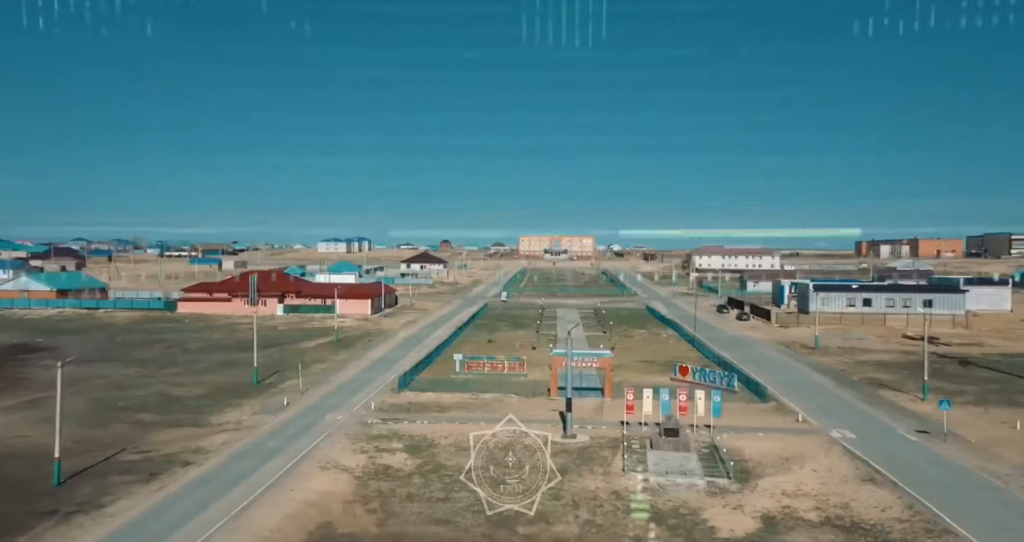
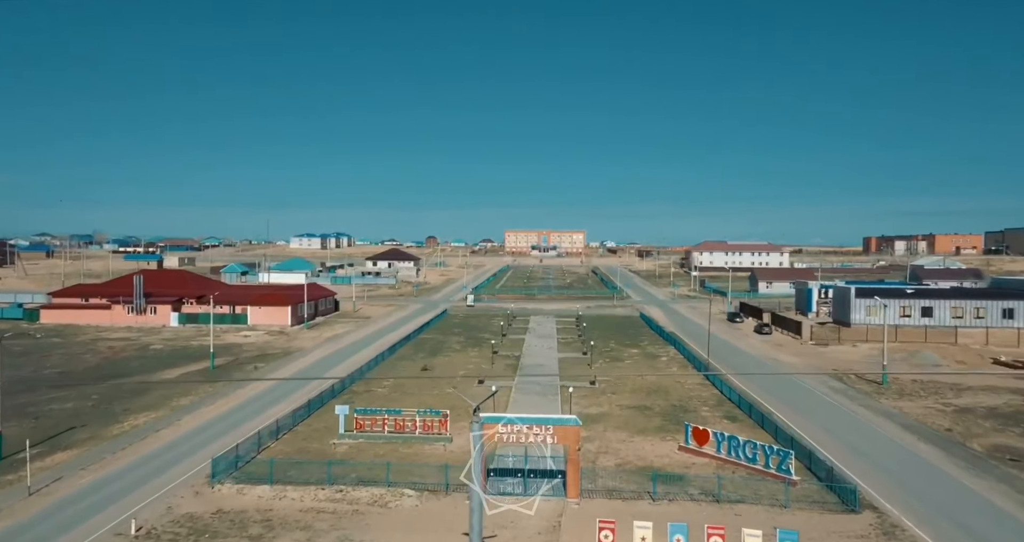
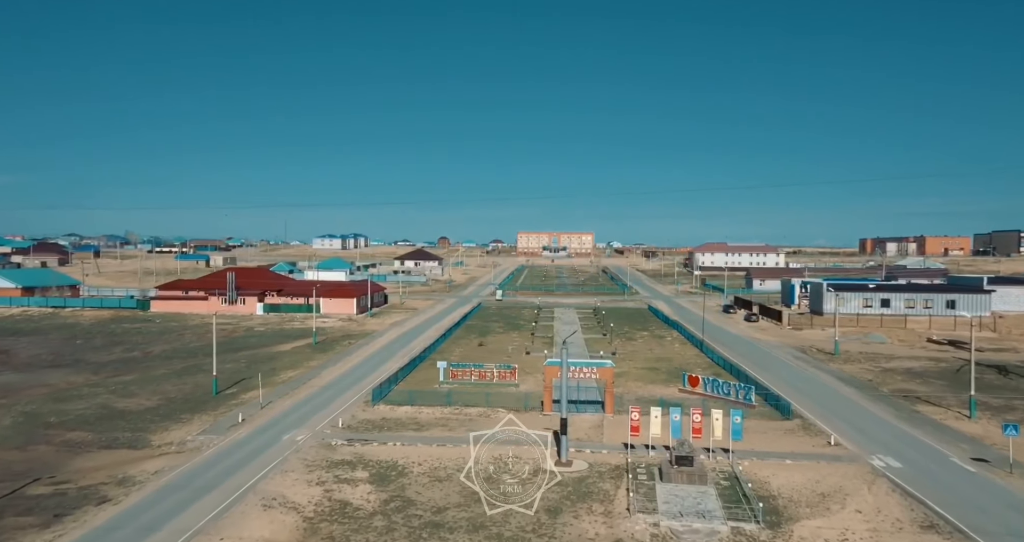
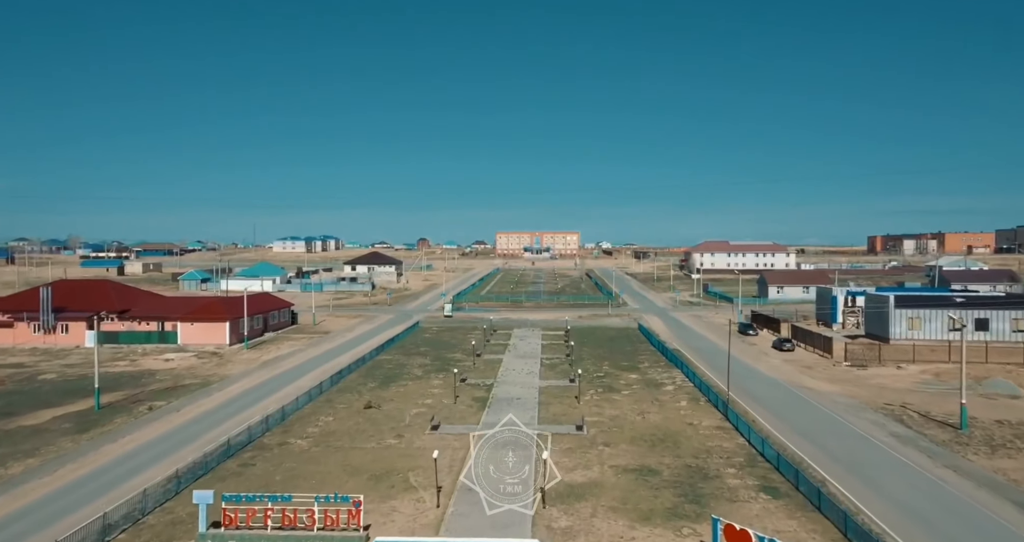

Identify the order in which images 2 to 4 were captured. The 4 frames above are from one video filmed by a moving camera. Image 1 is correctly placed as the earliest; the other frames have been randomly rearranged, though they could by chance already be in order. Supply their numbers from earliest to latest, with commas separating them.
3, 2, 4
